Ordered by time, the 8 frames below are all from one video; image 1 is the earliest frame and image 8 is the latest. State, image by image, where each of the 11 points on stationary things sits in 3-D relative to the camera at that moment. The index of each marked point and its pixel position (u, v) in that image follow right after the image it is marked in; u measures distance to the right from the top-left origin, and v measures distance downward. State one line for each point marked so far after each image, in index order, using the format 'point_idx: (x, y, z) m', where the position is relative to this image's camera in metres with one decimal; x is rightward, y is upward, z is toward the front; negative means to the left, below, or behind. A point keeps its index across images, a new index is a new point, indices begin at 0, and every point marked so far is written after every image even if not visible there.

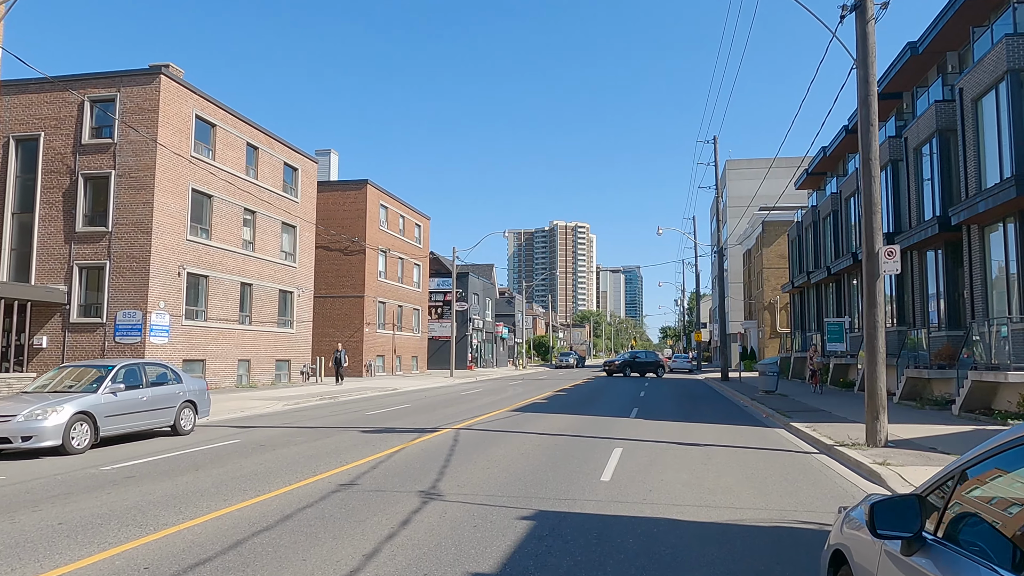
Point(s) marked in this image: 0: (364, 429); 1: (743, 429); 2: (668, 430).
0: (-2.9, -2.8, +14.7) m
1: (+5.0, -3.0, +15.8) m
2: (+3.3, -3.0, +15.4) m
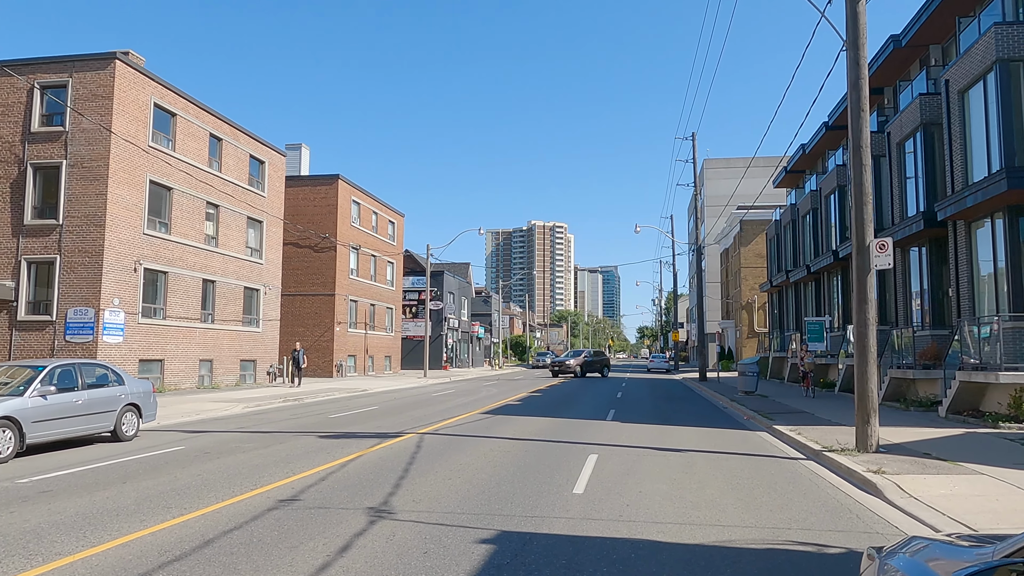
0: (-3.5, -2.7, +13.7) m
1: (+4.4, -3.0, +15.0) m
2: (+2.7, -2.9, +14.6) m
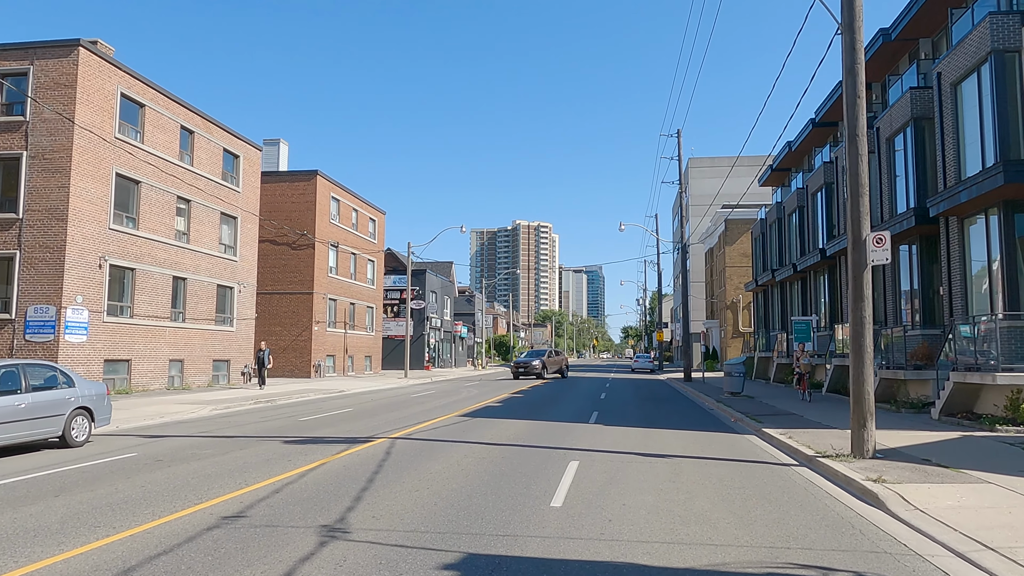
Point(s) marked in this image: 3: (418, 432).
0: (-3.9, -2.6, +12.9) m
1: (+3.9, -2.9, +14.4) m
2: (+2.3, -2.8, +14.0) m
3: (-1.7, -2.6, +13.4) m
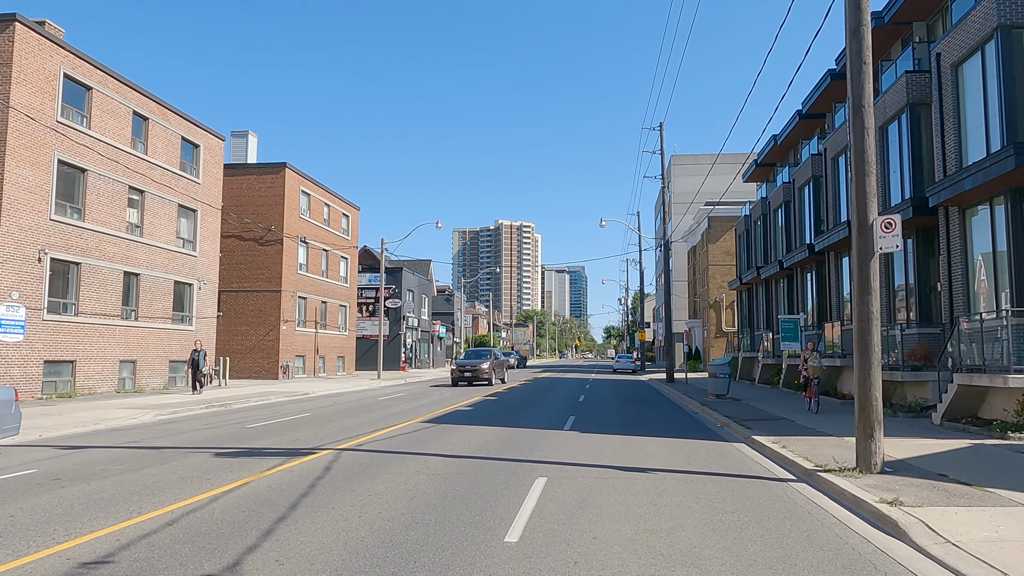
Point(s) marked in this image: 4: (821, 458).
0: (-4.5, -2.5, +11.4) m
1: (+3.3, -2.8, +13.1) m
2: (+1.7, -2.7, +12.6) m
3: (-2.3, -2.5, +11.9) m
4: (+4.4, -2.4, +10.4) m
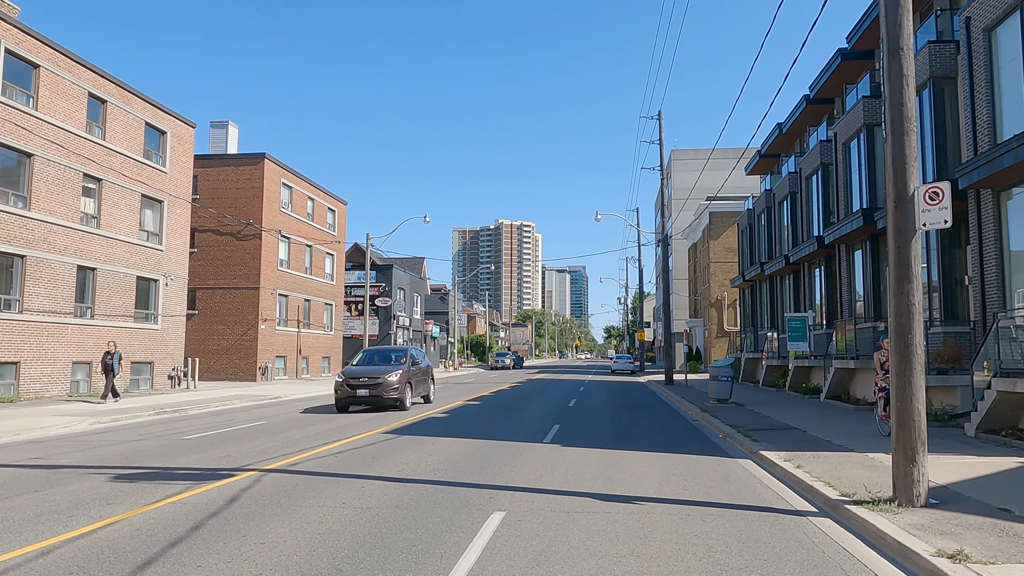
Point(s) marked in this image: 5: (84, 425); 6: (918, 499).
0: (-5.0, -2.4, +9.5) m
1: (+2.8, -2.7, +11.2) m
2: (+1.2, -2.6, +10.7) m
3: (-2.8, -2.4, +10.1) m
4: (+3.9, -2.3, +8.5) m
5: (-9.3, -3.0, +16.0) m
6: (+4.1, -2.1, +7.4) m
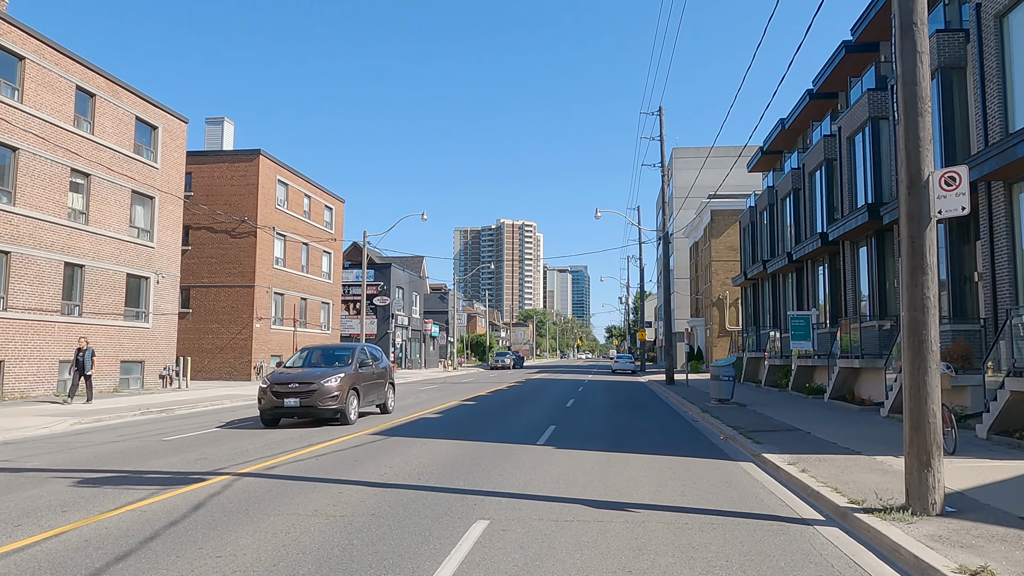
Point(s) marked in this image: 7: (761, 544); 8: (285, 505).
0: (-5.1, -2.3, +9.0) m
1: (+2.7, -2.6, +10.7) m
2: (+1.0, -2.5, +10.2) m
3: (-2.9, -2.3, +9.5) m
4: (+3.7, -2.2, +8.0) m
5: (-9.4, -2.9, +15.5) m
6: (+3.9, -2.1, +6.9) m
7: (+2.1, -2.2, +6.3) m
8: (-2.2, -2.2, +7.3) m
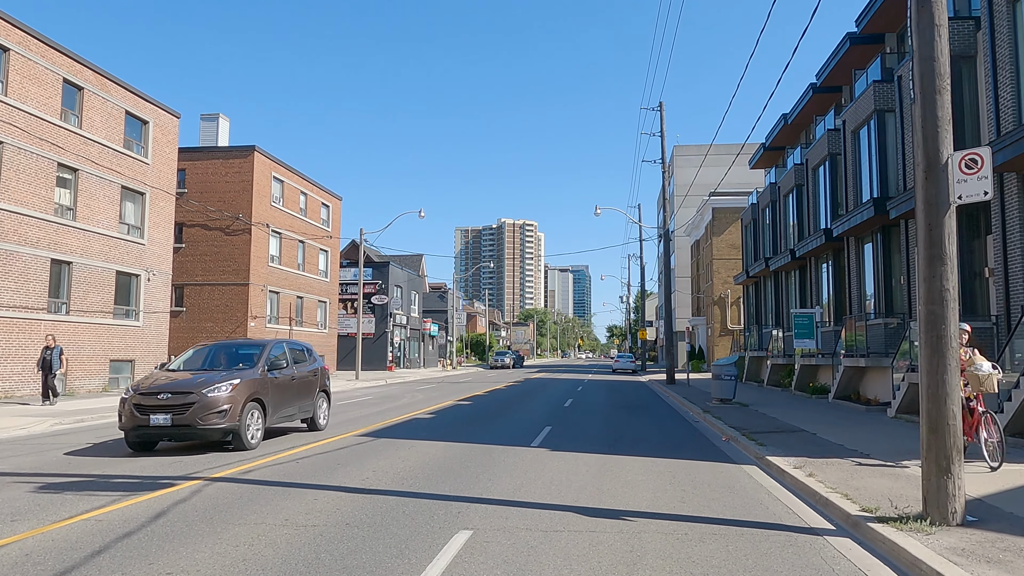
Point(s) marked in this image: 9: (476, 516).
0: (-5.3, -2.2, +8.5) m
1: (+2.6, -2.5, +10.1) m
2: (+0.9, -2.4, +9.7) m
3: (-3.0, -2.2, +9.0) m
4: (+3.6, -2.1, +7.5) m
5: (-9.5, -2.8, +15.0) m
6: (+3.8, -2.0, +6.4) m
7: (+2.0, -2.1, +5.8) m
8: (-2.4, -2.1, +6.8) m
9: (-0.3, -2.1, +6.9) m
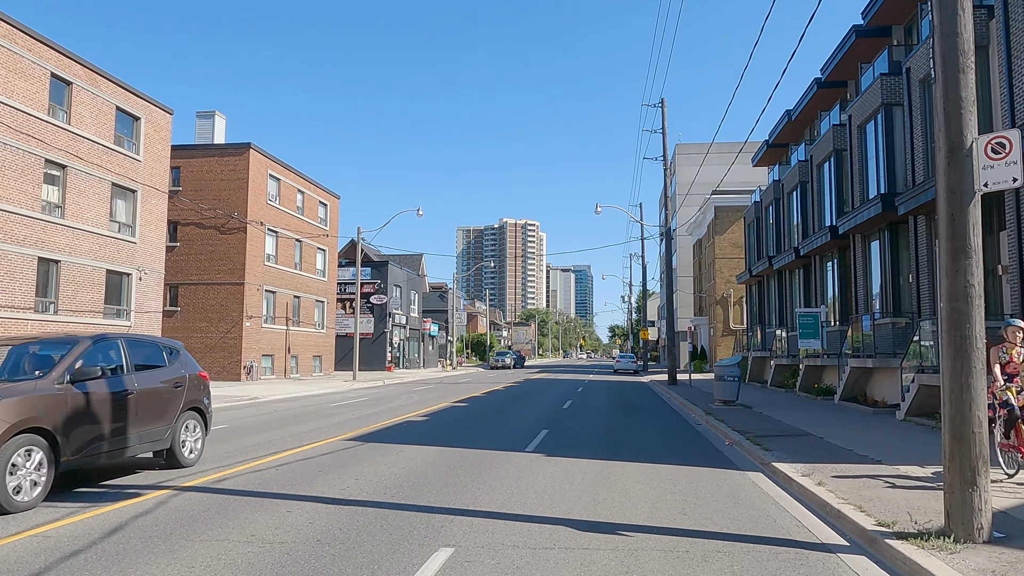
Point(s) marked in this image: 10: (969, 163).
0: (-5.4, -2.2, +8.0) m
1: (+2.5, -2.5, +9.6) m
2: (+0.8, -2.4, +9.2) m
3: (-3.1, -2.2, +8.5) m
4: (+3.5, -2.1, +7.0) m
5: (-9.6, -2.8, +14.5) m
6: (+3.7, -1.9, +5.8) m
7: (+1.9, -2.1, +5.3) m
8: (-2.5, -2.0, +6.3) m
9: (-0.5, -2.1, +6.4) m
10: (+3.8, +1.0, +6.1) m
